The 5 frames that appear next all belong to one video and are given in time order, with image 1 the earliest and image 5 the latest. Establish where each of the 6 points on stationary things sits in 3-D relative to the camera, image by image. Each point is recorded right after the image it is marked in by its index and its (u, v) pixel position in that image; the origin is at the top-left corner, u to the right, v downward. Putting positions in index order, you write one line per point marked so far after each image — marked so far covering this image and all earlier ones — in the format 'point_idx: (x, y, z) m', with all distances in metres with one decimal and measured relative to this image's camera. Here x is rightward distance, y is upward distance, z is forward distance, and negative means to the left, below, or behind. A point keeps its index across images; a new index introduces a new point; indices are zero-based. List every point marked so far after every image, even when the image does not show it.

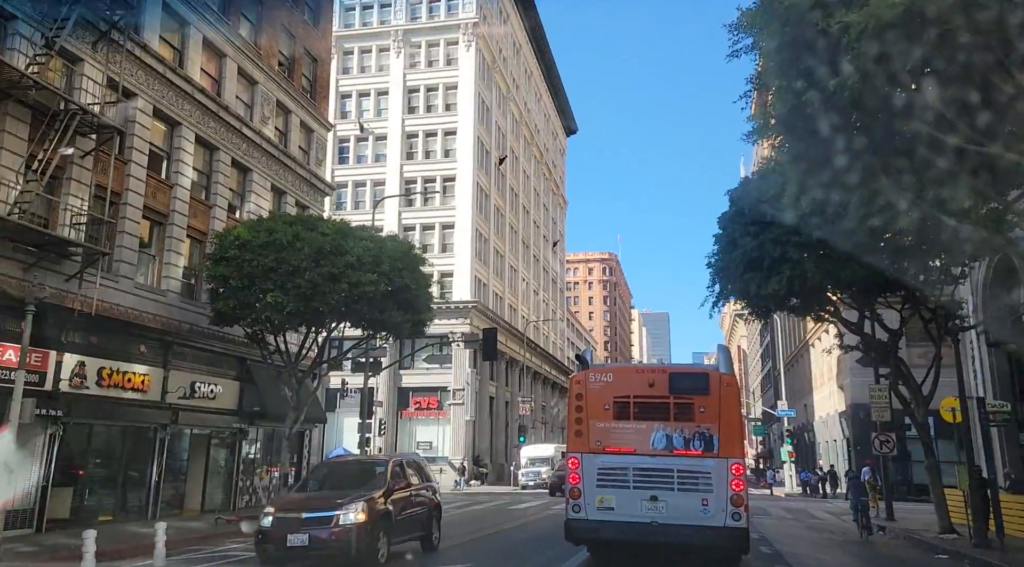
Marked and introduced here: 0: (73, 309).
0: (-10.6, -0.6, +19.3) m
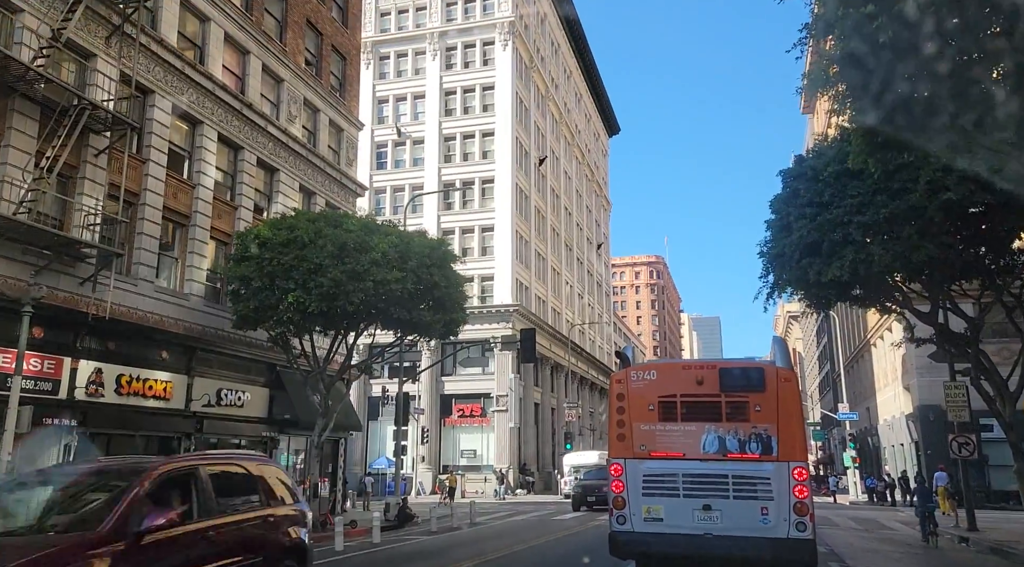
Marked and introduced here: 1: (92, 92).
0: (-9.8, -0.7, +18.5) m
1: (-10.0, +4.6, +19.2) m
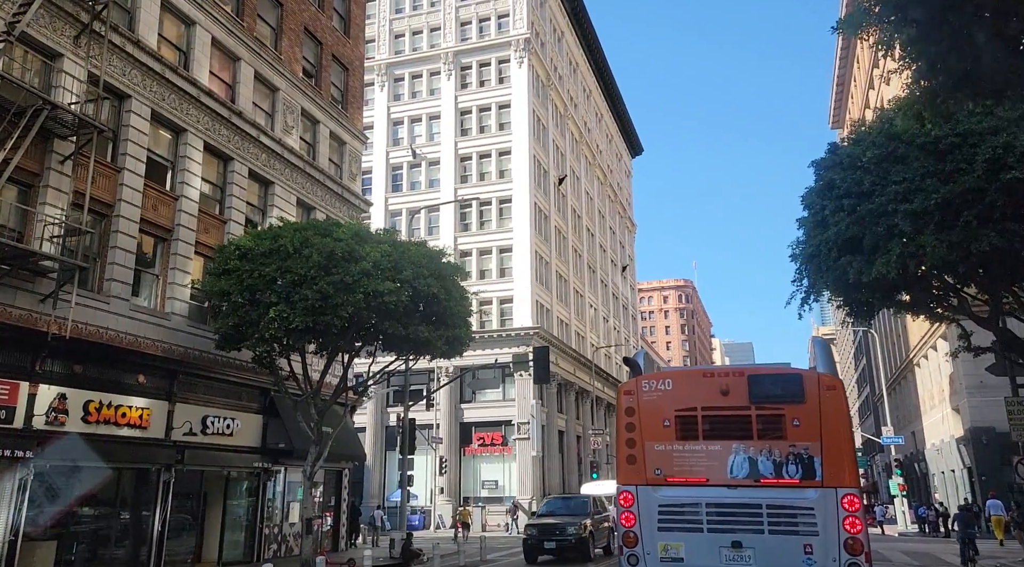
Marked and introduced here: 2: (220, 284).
0: (-9.8, -1.0, +16.8) m
1: (-10.1, +4.2, +17.8) m
2: (-6.8, 0.0, +19.0) m
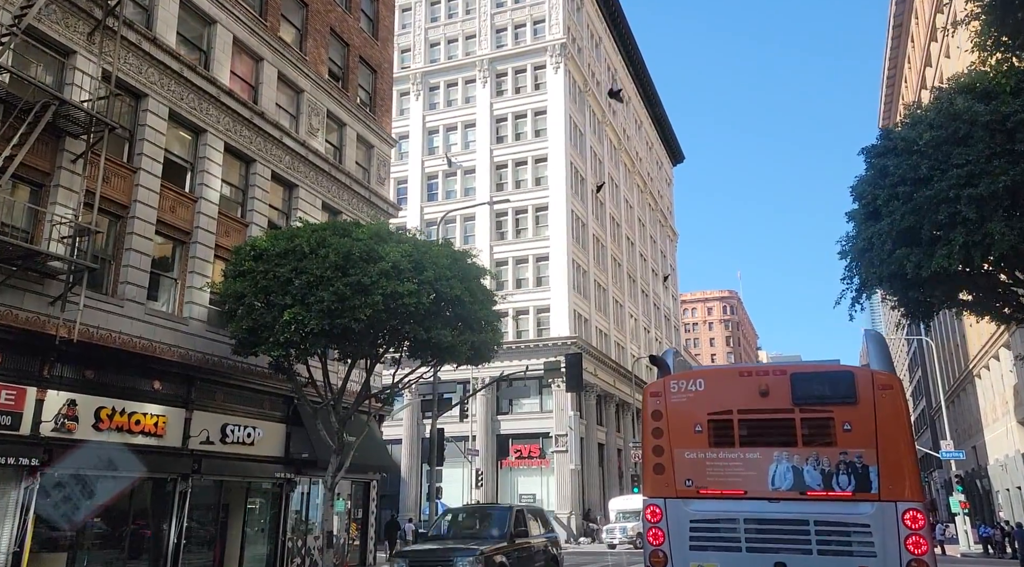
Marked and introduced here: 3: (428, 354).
0: (-9.3, -1.1, +16.3) m
1: (-9.6, +4.1, +17.4) m
2: (-6.2, 0.0, +18.3) m
3: (-2.0, -1.7, +19.6) m
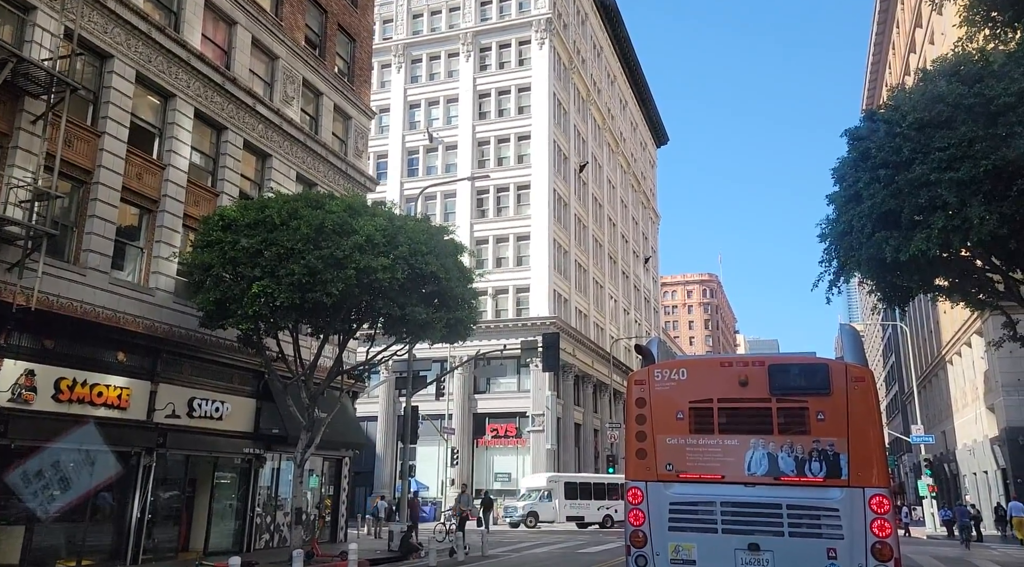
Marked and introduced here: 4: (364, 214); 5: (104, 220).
0: (-9.8, -0.4, +15.7) m
1: (-10.0, +4.8, +16.6) m
2: (-6.8, +0.6, +17.8) m
3: (-2.6, -1.1, +19.2) m
4: (-3.4, +1.6, +18.7) m
5: (-9.4, +1.5, +18.4) m
